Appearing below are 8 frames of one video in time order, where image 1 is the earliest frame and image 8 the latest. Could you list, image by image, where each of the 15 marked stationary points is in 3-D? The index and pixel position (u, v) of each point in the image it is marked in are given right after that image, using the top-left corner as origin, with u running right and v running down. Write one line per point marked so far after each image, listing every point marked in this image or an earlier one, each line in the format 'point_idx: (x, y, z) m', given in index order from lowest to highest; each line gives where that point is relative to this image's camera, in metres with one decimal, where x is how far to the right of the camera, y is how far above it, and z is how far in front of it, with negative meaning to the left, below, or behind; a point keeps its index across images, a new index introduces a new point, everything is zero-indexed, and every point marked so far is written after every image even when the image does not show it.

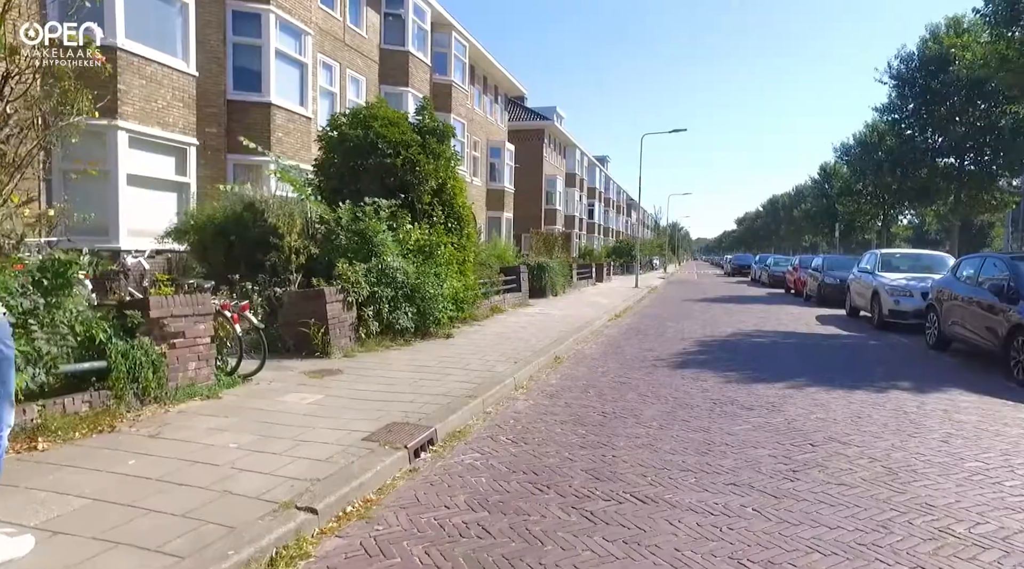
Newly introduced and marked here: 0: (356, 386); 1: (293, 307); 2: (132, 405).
0: (-1.6, -1.0, +7.8) m
1: (-2.8, -0.3, +9.6) m
2: (-3.5, -1.1, +7.0) m
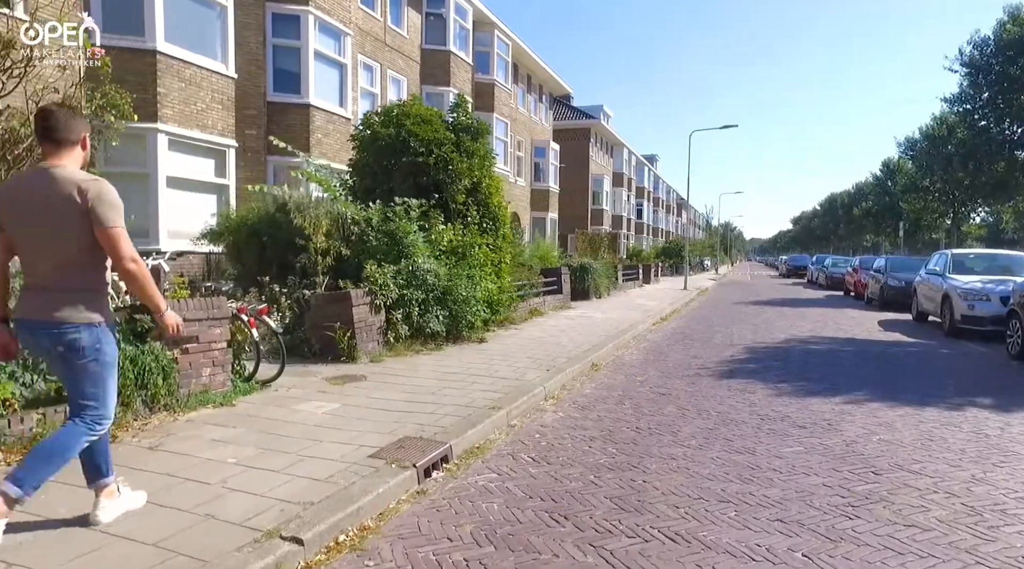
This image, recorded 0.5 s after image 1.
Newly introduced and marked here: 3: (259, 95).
0: (-1.3, -1.1, +7.3) m
1: (-2.3, -0.3, +9.2) m
2: (-3.3, -1.1, +6.7) m
3: (-5.5, +4.1, +16.3) m
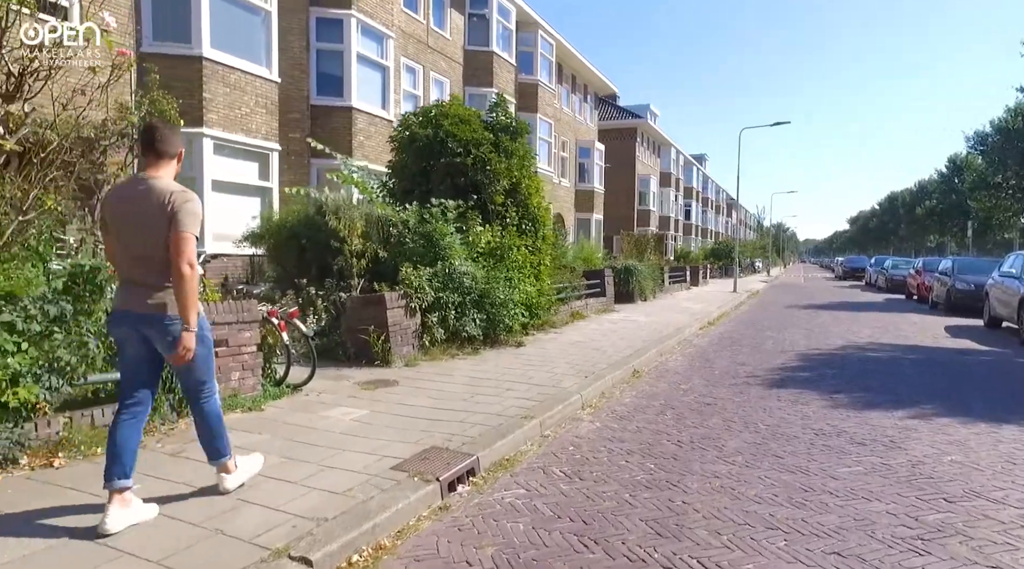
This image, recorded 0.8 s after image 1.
0: (-1.0, -1.1, +7.1) m
1: (-1.9, -0.3, +9.0) m
2: (-3.0, -1.1, +6.5) m
3: (-4.5, +4.1, +16.3) m
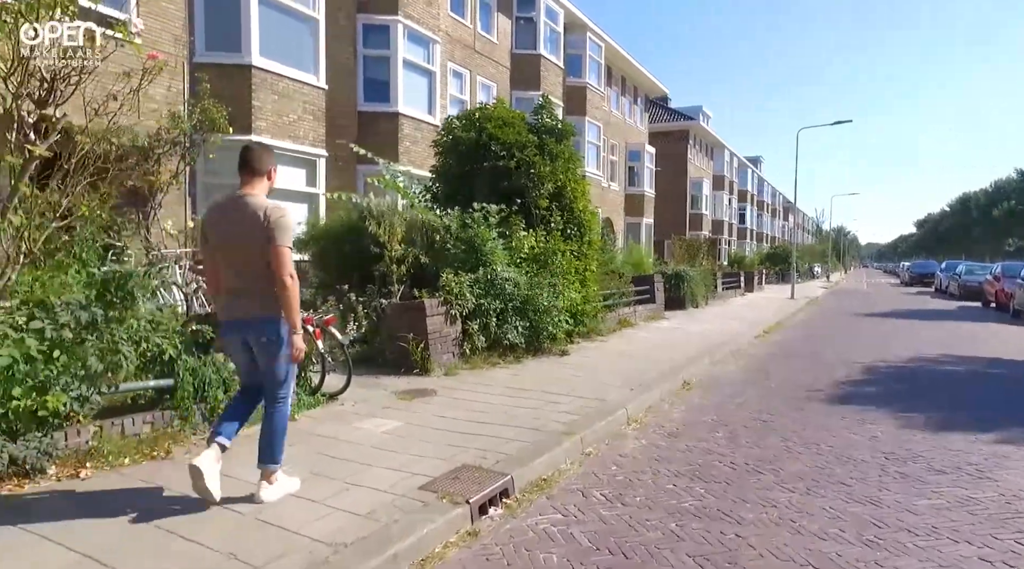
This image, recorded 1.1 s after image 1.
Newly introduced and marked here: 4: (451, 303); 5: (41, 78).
0: (-0.6, -1.2, +6.8) m
1: (-1.4, -0.4, +8.8) m
2: (-2.7, -1.2, +6.4) m
3: (-3.5, +3.9, +16.3) m
4: (-0.7, -0.2, +9.0) m
5: (-3.4, +1.5, +5.5) m
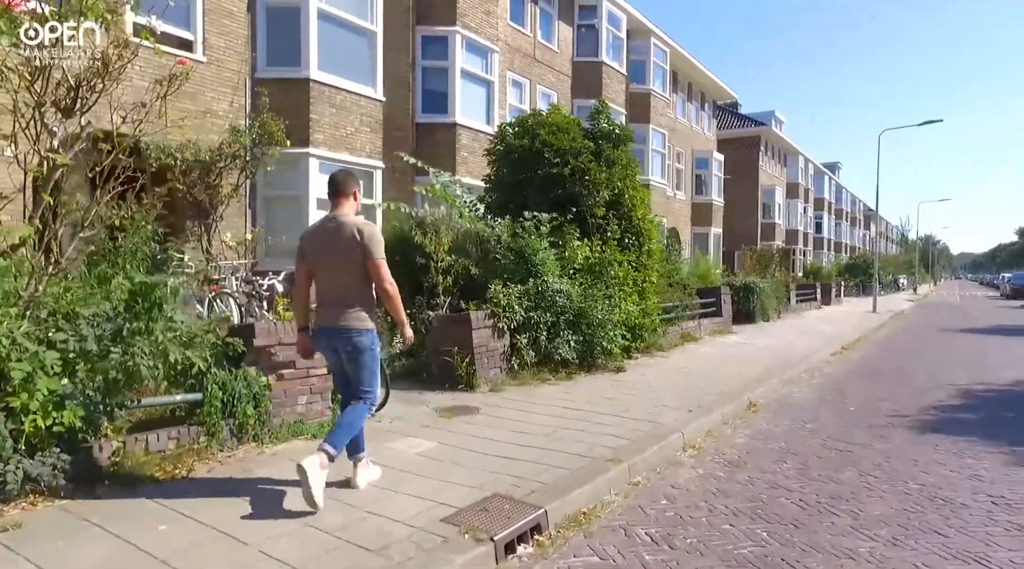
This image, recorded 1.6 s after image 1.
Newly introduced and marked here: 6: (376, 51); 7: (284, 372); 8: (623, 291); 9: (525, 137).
0: (-0.2, -1.2, +6.3) m
1: (-0.8, -0.5, +8.4) m
2: (-2.3, -1.3, +6.1) m
3: (-2.3, +3.6, +16.1) m
4: (-0.2, -0.4, +8.5) m
5: (-3.2, +1.4, +5.4) m
6: (-2.8, +4.8, +15.5) m
7: (-2.0, -0.8, +6.6) m
8: (+1.5, -0.1, +10.4) m
9: (+0.2, +2.1, +10.8) m
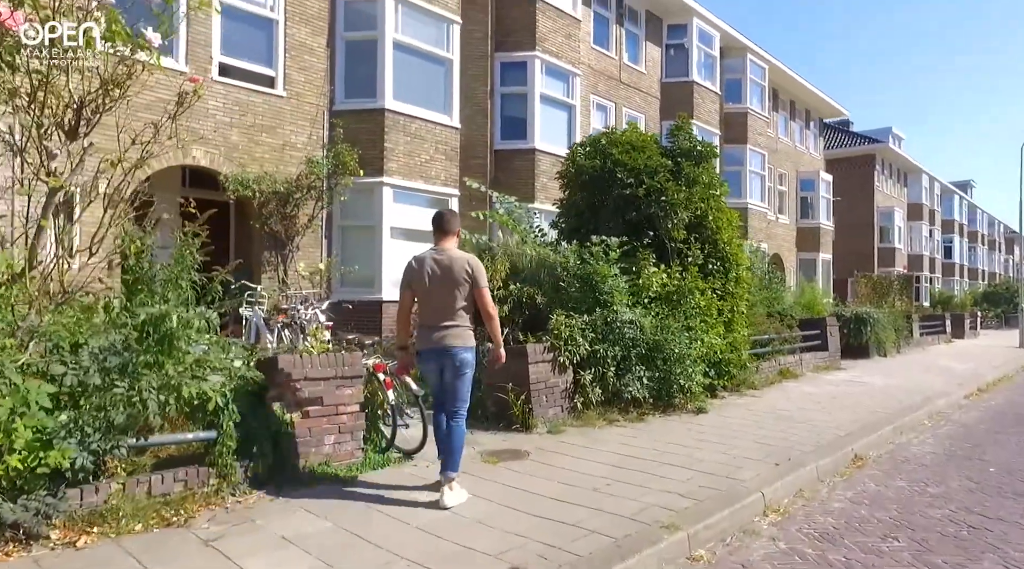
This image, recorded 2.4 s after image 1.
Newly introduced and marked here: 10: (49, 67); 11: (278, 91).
0: (+0.1, -1.4, +5.4) m
1: (-0.2, -0.8, +7.6) m
2: (-2.0, -1.5, +5.5) m
3: (-0.6, +3.0, +15.7) m
4: (+0.5, -0.7, +7.7) m
5: (-2.9, +1.2, +5.0) m
6: (-1.2, +4.2, +15.1) m
7: (-1.6, -1.0, +6.0) m
8: (+2.4, -0.5, +9.2) m
9: (+1.1, +1.7, +10.0) m
10: (-3.0, +1.4, +4.8) m
11: (-3.9, +3.3, +12.7) m
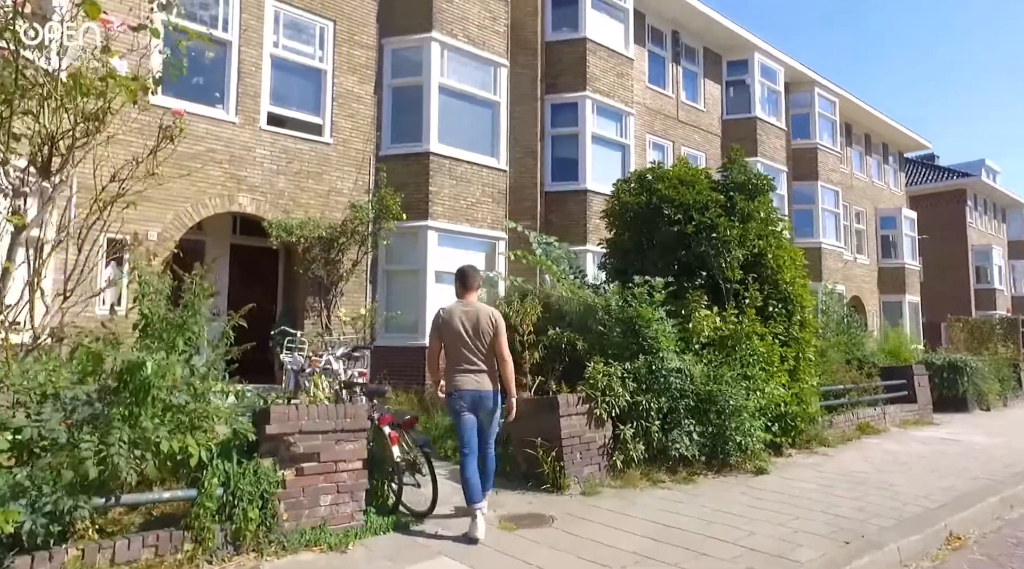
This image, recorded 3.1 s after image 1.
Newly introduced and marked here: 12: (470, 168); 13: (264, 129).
0: (+0.2, -1.7, +4.6) m
1: (+0.1, -1.2, +6.9) m
2: (-1.9, -1.8, +4.9) m
3: (+0.5, +2.0, +15.2) m
4: (+0.8, -1.1, +6.9) m
5: (-2.9, +0.9, +4.7) m
6: (-0.2, +3.2, +14.8) m
7: (-1.5, -1.3, +5.4) m
8: (+2.8, -0.9, +8.3) m
9: (+1.6, +1.2, +9.3) m
10: (-3.0, +1.1, +4.6) m
11: (-3.2, +2.5, +12.7) m
12: (-0.8, +2.2, +14.2) m
13: (-3.9, +2.4, +11.9) m
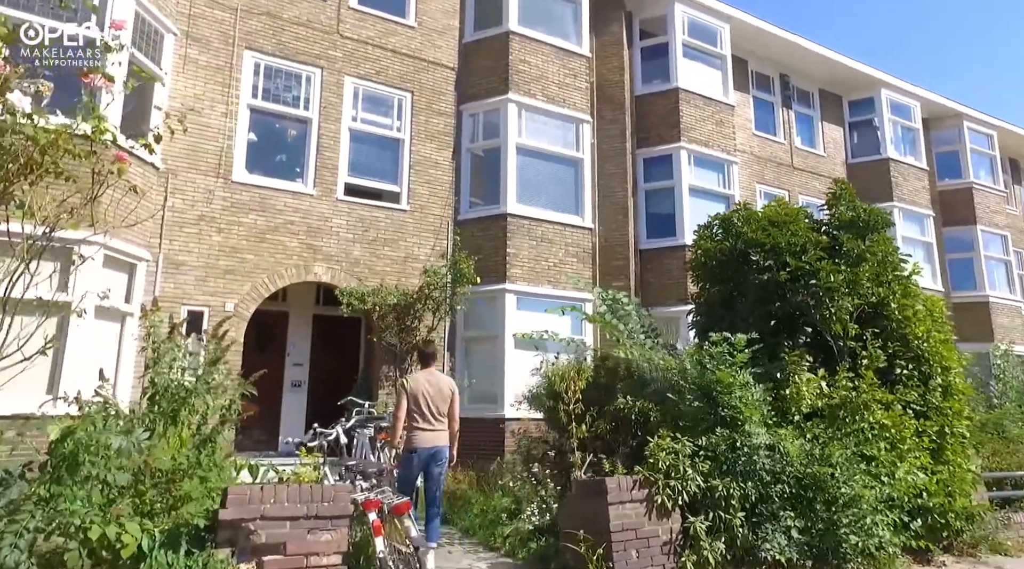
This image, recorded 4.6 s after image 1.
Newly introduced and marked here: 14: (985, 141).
0: (0.0, -1.9, +3.4) m
1: (+0.4, -1.7, +5.6) m
2: (-2.0, -2.1, +4.0) m
3: (+2.3, +0.7, +14.0) m
4: (+1.0, -1.5, +5.5) m
5: (-3.0, +0.6, +4.3) m
6: (+1.5, +1.9, +13.9) m
7: (-1.5, -1.6, +4.5) m
8: (+3.3, -1.4, +6.5) m
9: (+2.3, +0.5, +8.0) m
10: (-3.1, +0.8, +4.2) m
11: (-1.8, +1.3, +12.3) m
12: (+0.9, +0.9, +13.3) m
13: (-2.7, +1.3, +11.7) m
14: (+11.9, +3.4, +18.6) m
